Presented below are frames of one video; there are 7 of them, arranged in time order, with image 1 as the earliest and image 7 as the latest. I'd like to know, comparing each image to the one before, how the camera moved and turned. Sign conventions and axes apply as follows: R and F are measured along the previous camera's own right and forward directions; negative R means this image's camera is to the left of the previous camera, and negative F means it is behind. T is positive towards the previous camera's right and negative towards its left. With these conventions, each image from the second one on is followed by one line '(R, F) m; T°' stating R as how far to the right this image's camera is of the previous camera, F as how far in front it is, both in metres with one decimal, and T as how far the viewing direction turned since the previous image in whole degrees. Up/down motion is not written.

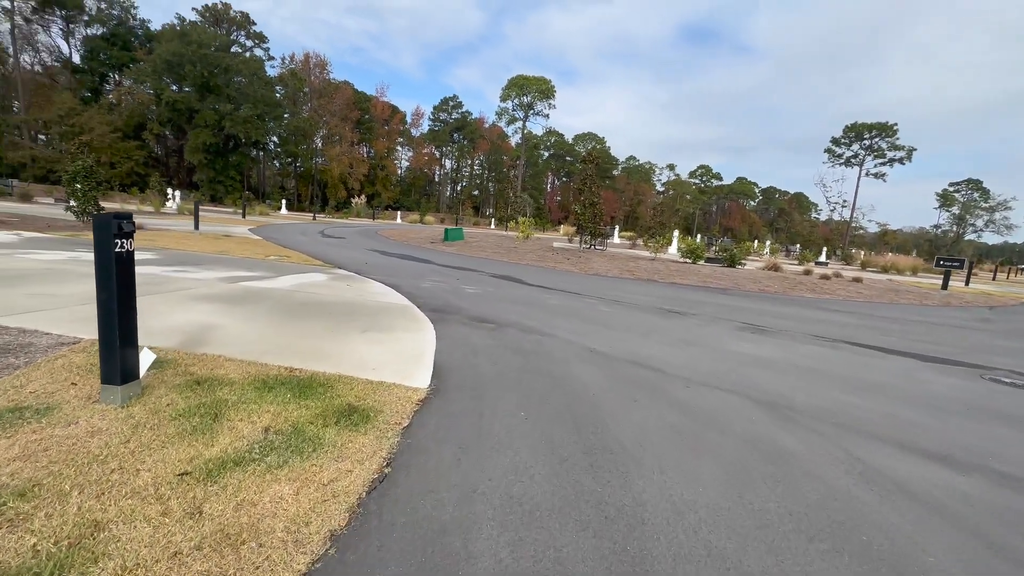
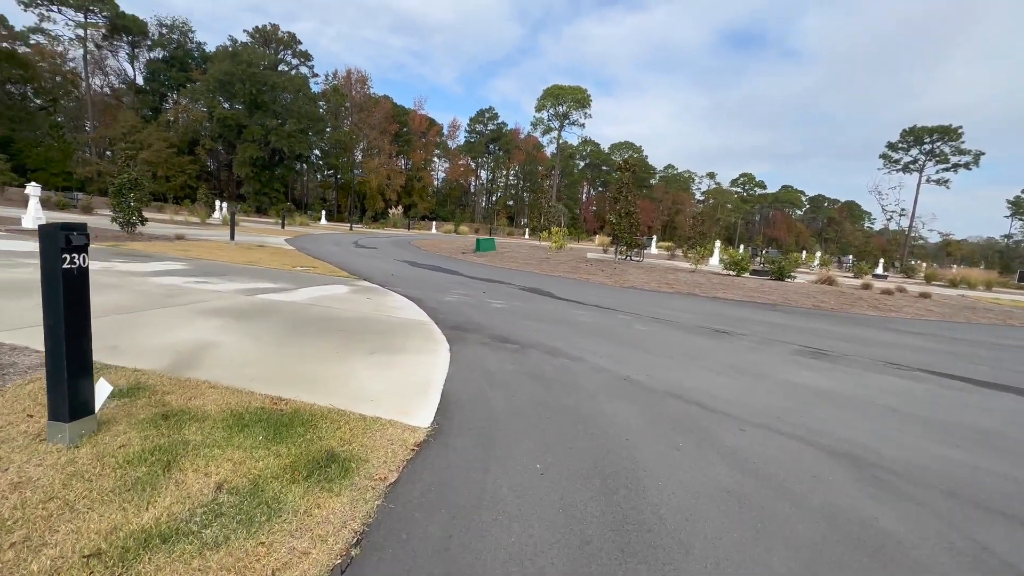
(+0.1, +0.6) m; -4°
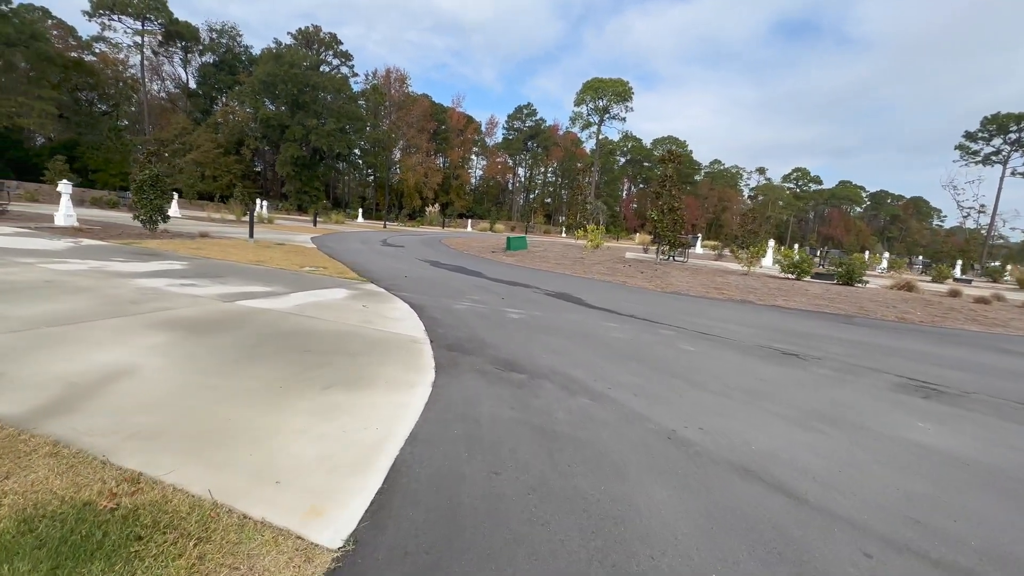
(+0.3, +1.3) m; -5°
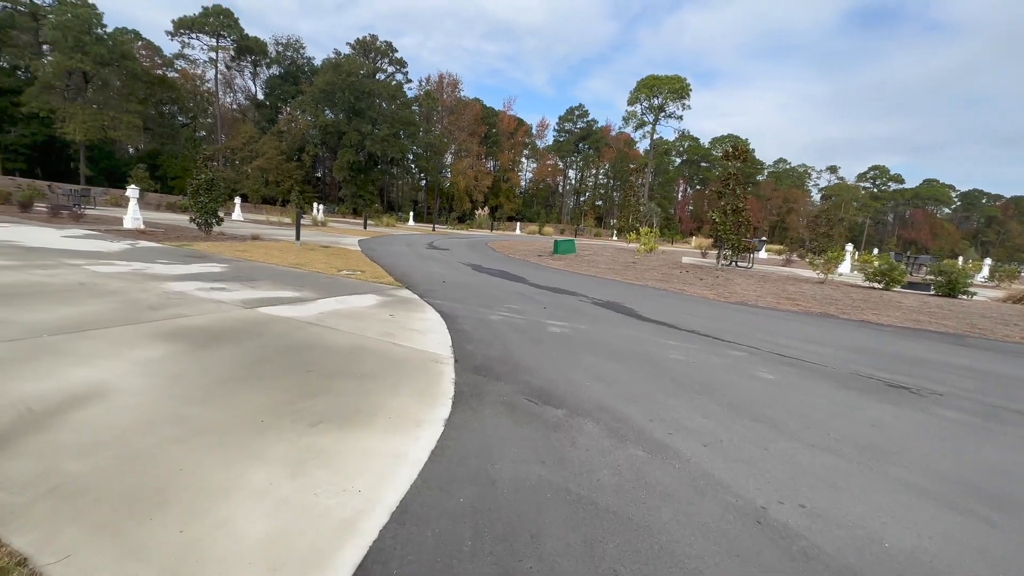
(+0.1, +0.8) m; -6°
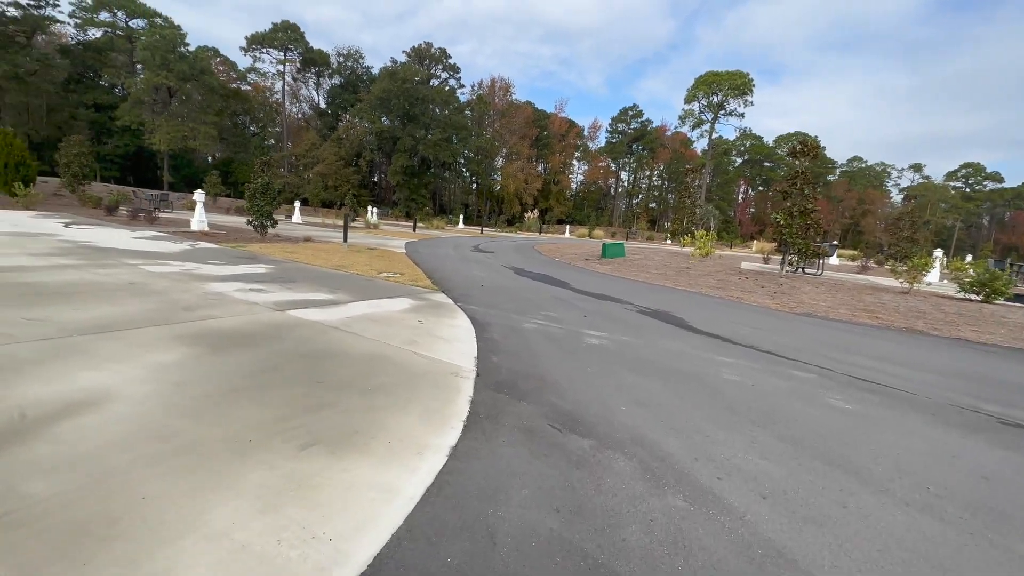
(+0.2, +0.5) m; -6°
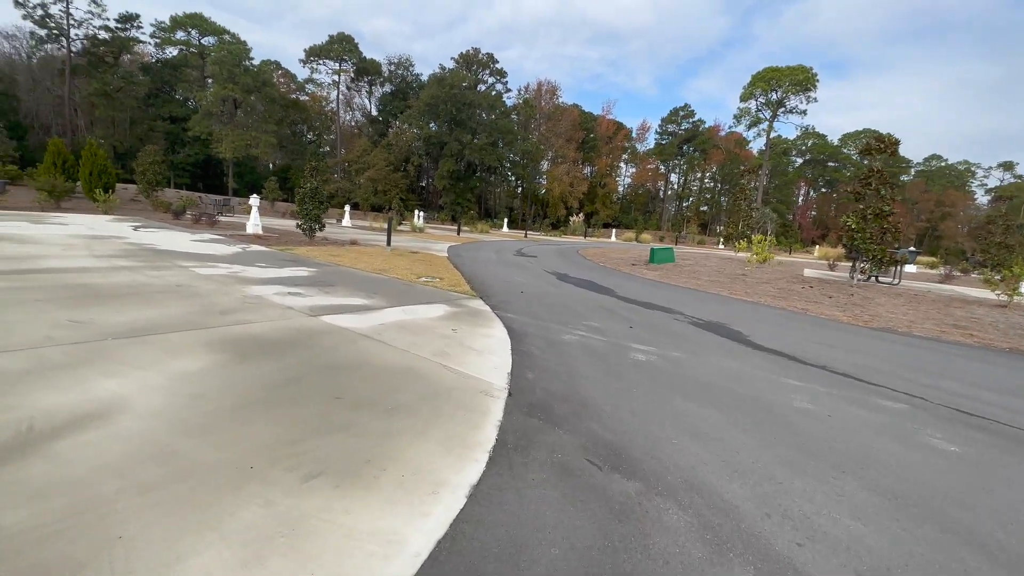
(+0.1, +0.4) m; -6°
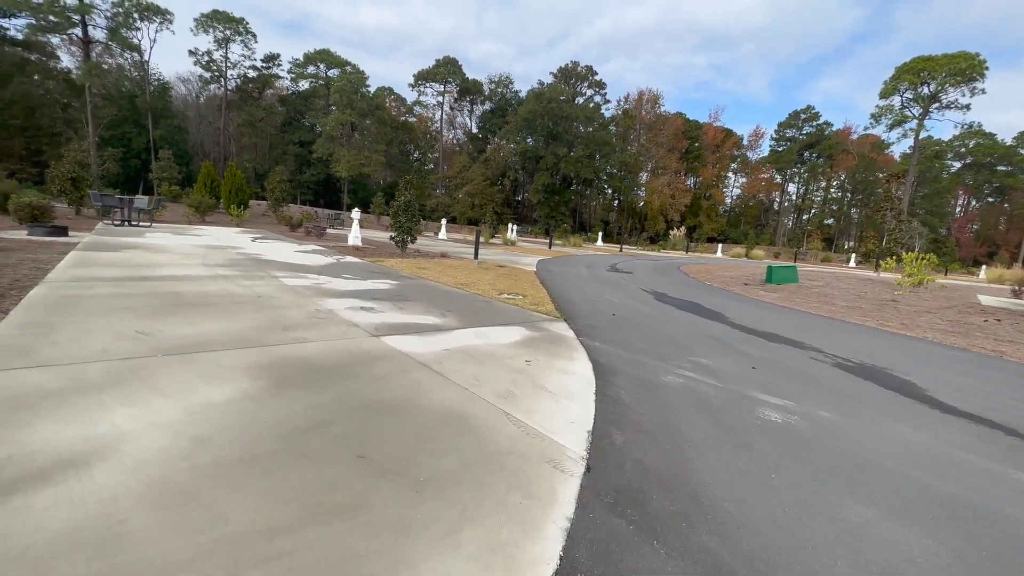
(+0.1, +1.0) m; -12°
